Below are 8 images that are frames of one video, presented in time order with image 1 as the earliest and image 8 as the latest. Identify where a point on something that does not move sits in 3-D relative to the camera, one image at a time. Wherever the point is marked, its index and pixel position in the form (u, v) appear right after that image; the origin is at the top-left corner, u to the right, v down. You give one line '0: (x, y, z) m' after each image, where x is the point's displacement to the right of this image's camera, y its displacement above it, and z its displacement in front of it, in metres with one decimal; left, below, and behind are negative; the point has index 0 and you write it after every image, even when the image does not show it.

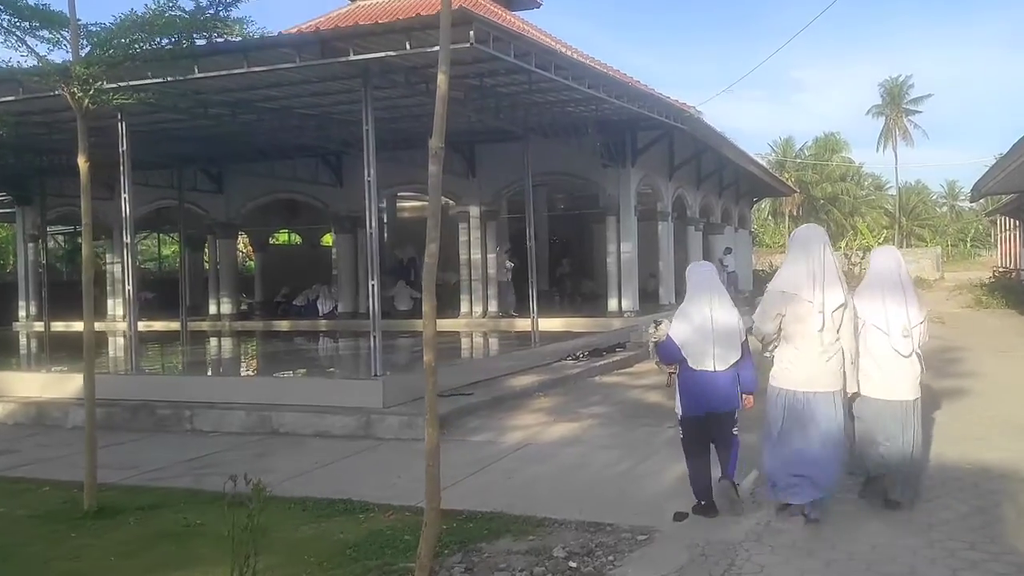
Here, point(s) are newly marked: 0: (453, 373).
0: (-0.6, -1.0, +10.9) m
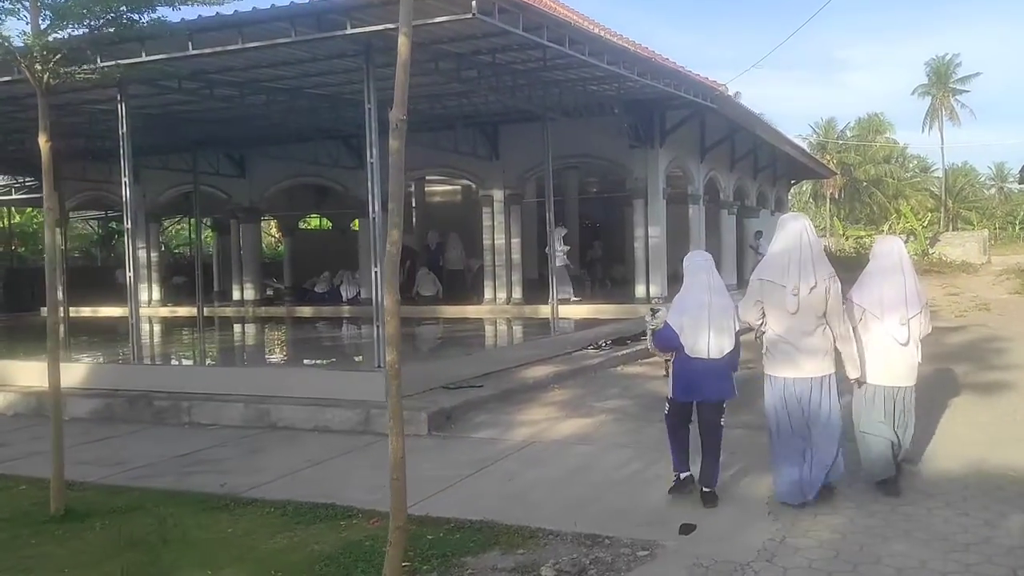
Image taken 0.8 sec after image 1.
0: (-0.5, -0.8, +10.4) m
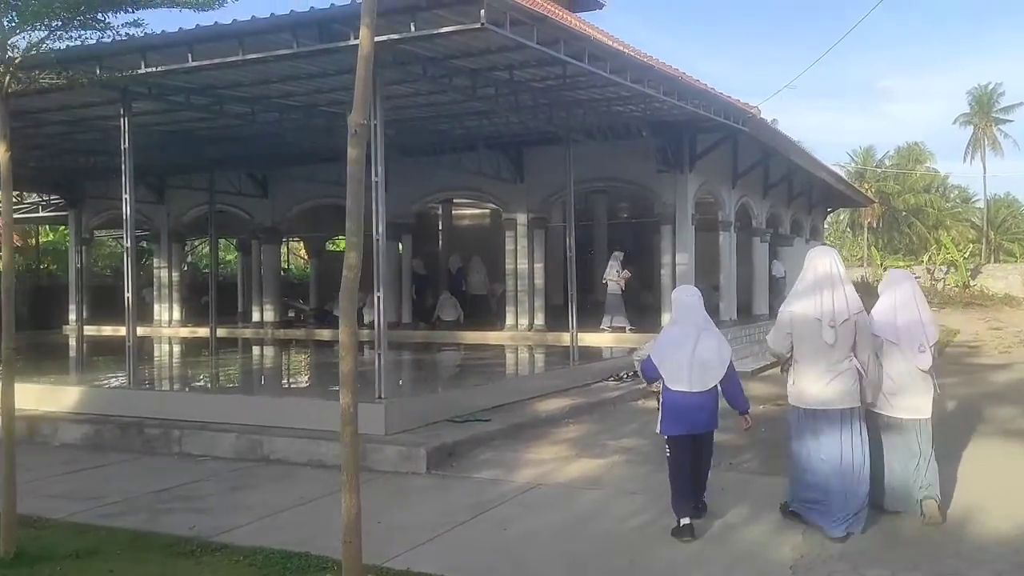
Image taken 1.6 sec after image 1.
0: (-0.4, -1.1, +9.9) m
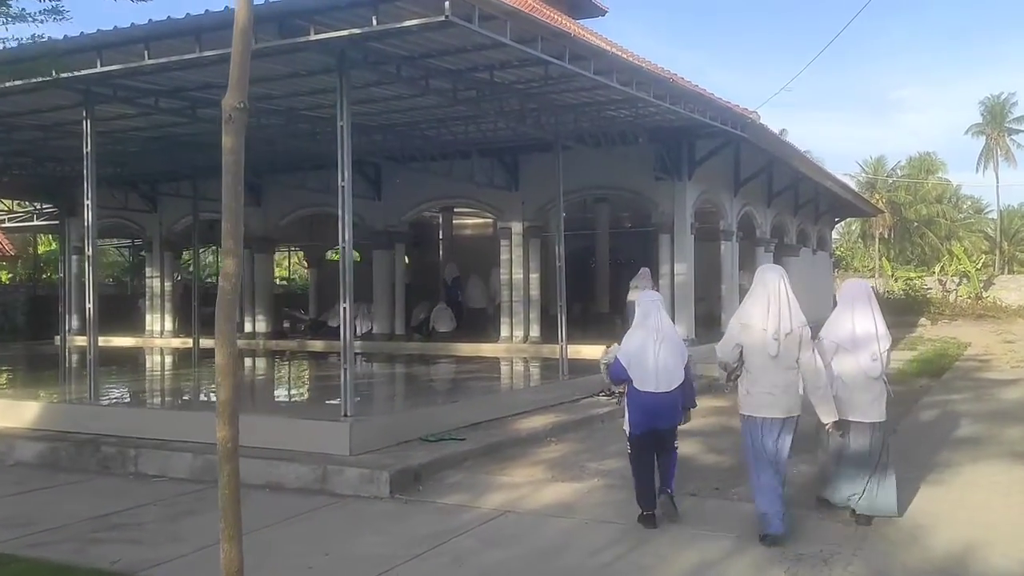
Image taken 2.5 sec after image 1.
0: (-0.6, -1.2, +9.4) m
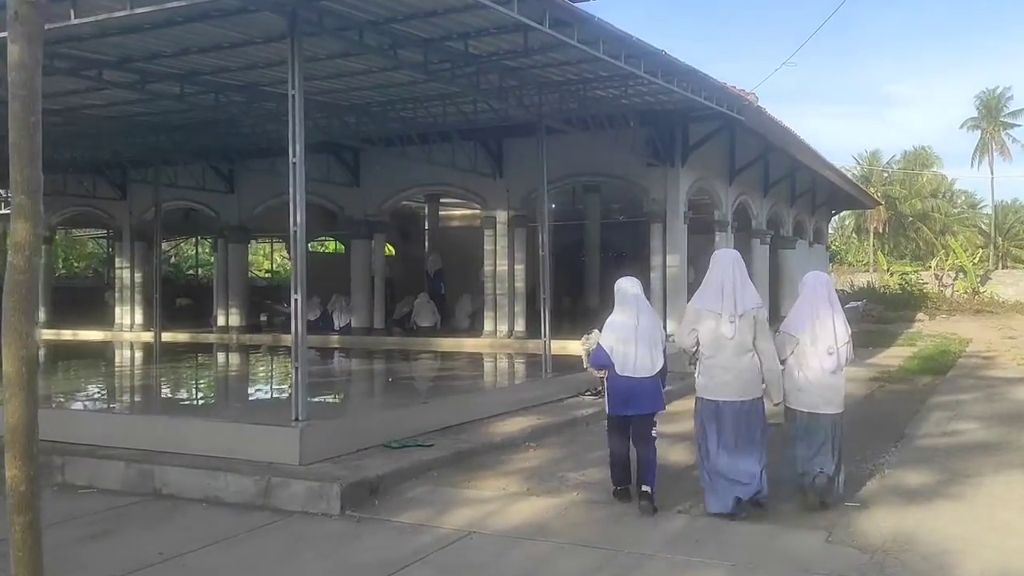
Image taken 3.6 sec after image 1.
0: (-0.8, -1.1, +8.5) m
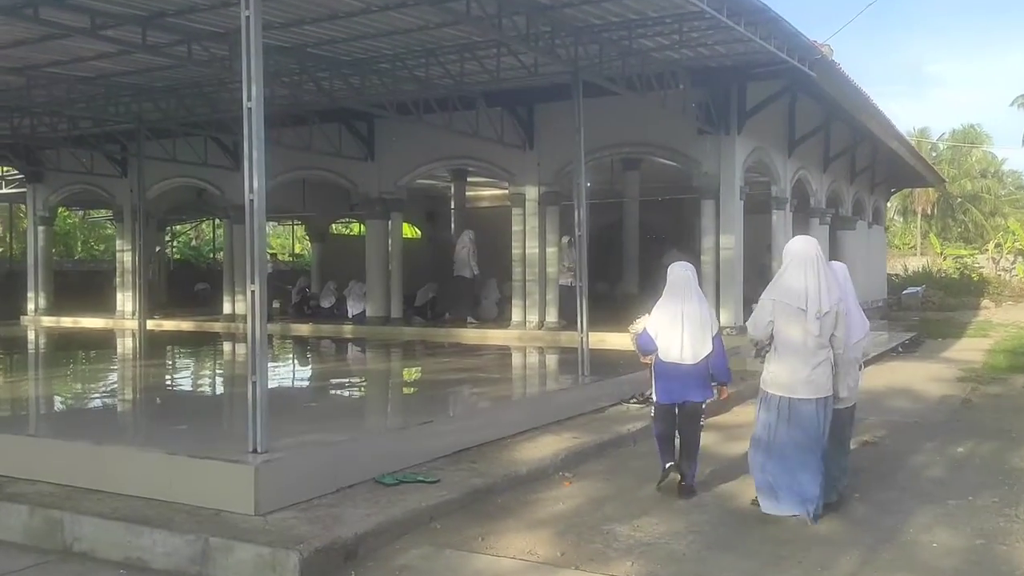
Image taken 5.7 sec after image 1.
0: (-0.6, -1.0, +6.7) m
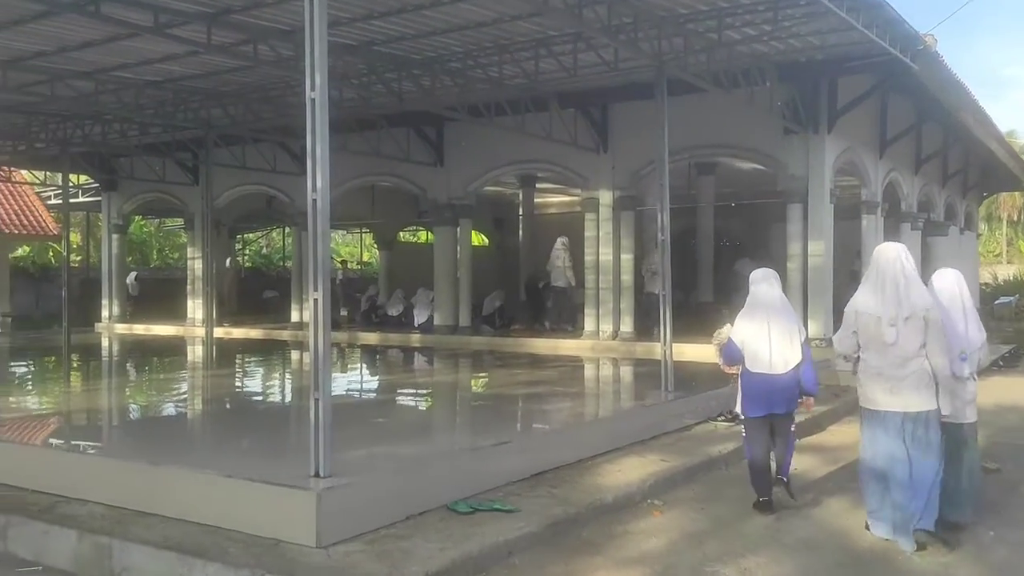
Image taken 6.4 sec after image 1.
0: (0.0, -1.1, +6.2) m
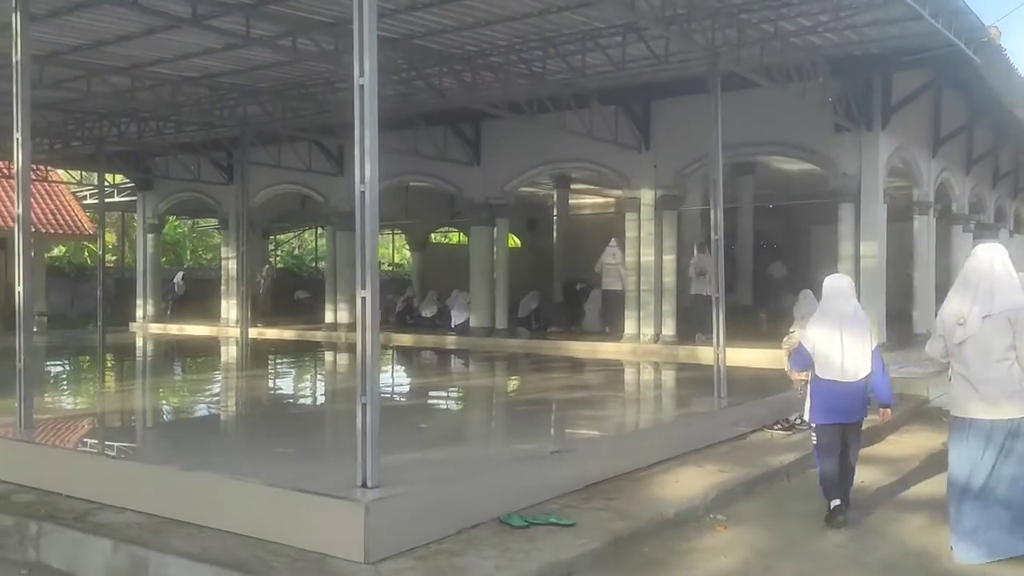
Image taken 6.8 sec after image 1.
0: (+0.3, -1.1, +5.8) m
